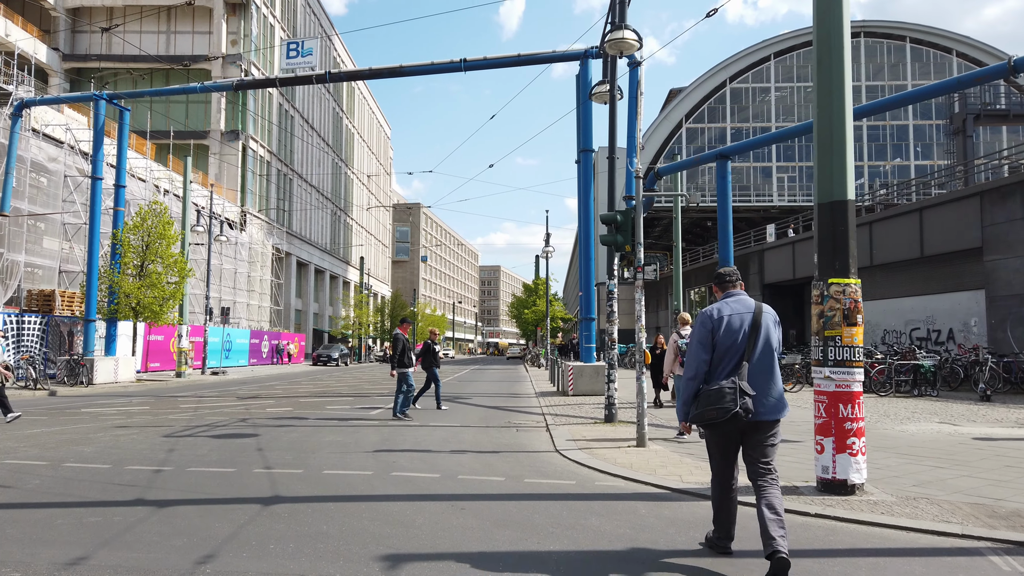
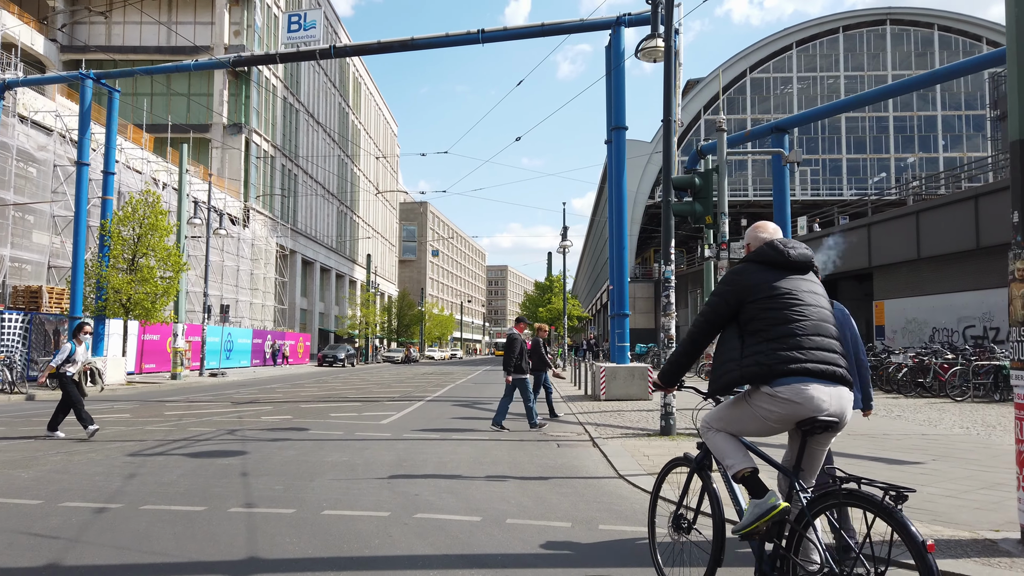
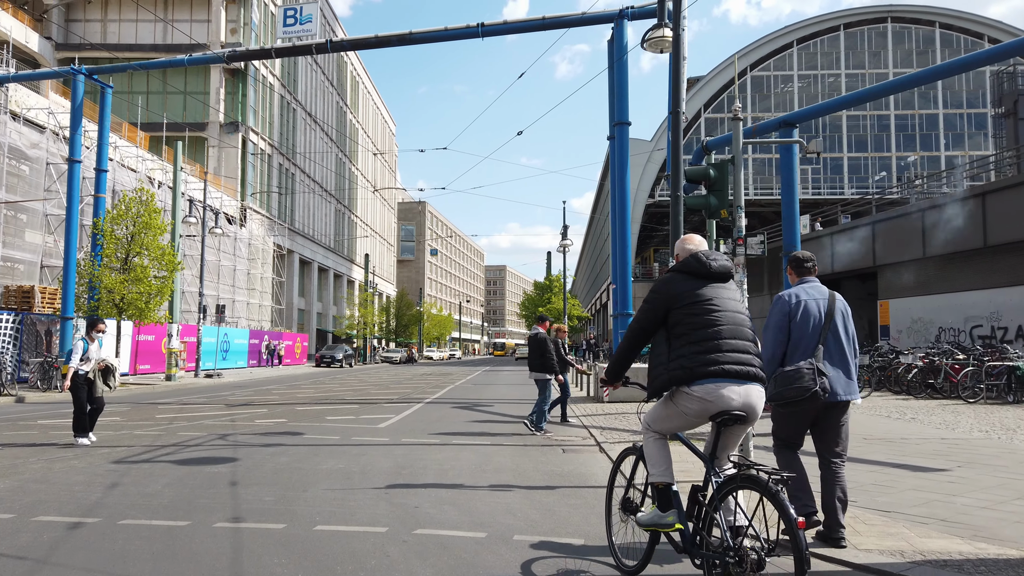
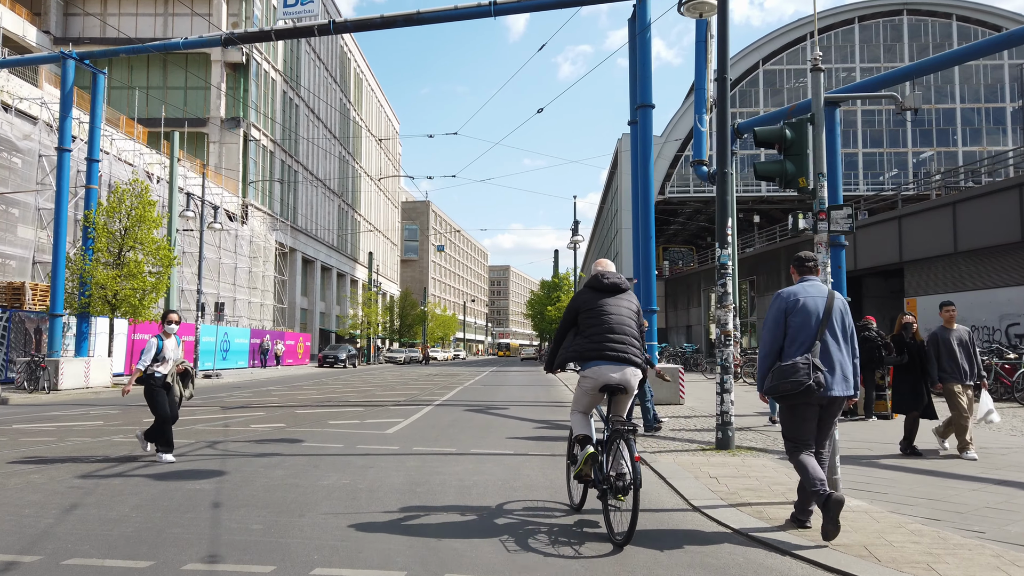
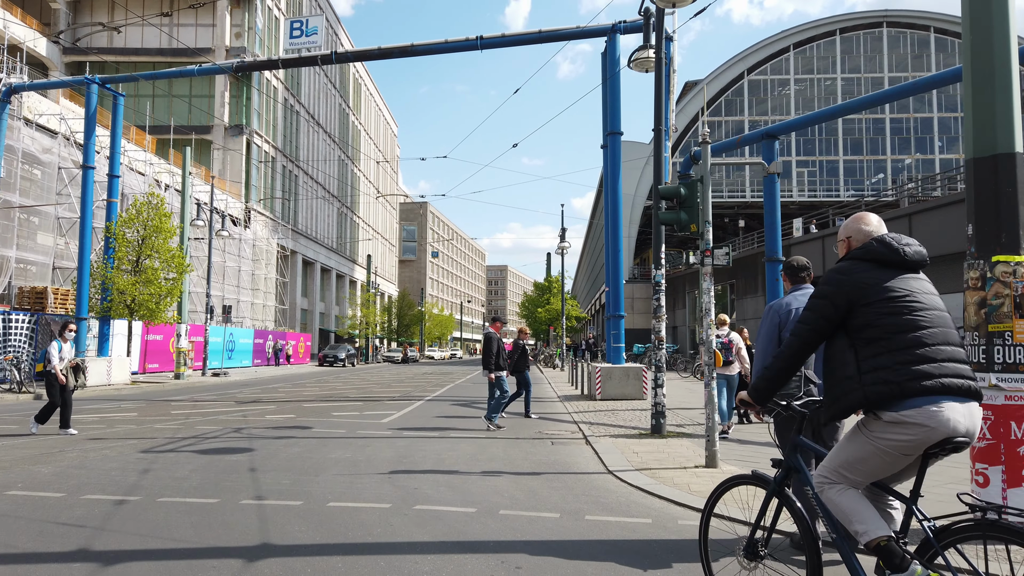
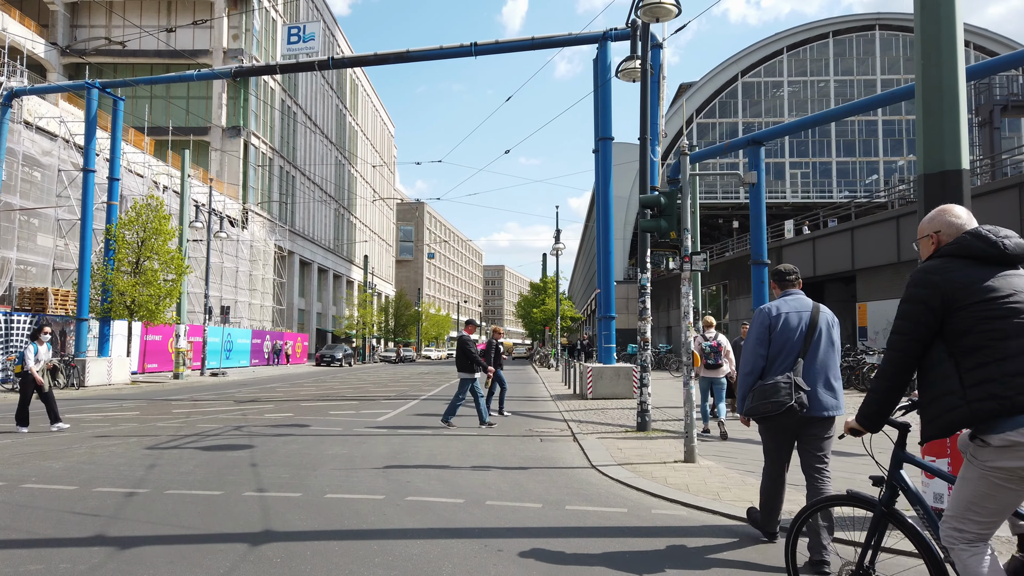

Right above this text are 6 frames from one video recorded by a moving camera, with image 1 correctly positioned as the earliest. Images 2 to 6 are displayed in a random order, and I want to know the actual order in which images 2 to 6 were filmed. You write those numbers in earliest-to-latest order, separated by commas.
6, 5, 2, 3, 4
